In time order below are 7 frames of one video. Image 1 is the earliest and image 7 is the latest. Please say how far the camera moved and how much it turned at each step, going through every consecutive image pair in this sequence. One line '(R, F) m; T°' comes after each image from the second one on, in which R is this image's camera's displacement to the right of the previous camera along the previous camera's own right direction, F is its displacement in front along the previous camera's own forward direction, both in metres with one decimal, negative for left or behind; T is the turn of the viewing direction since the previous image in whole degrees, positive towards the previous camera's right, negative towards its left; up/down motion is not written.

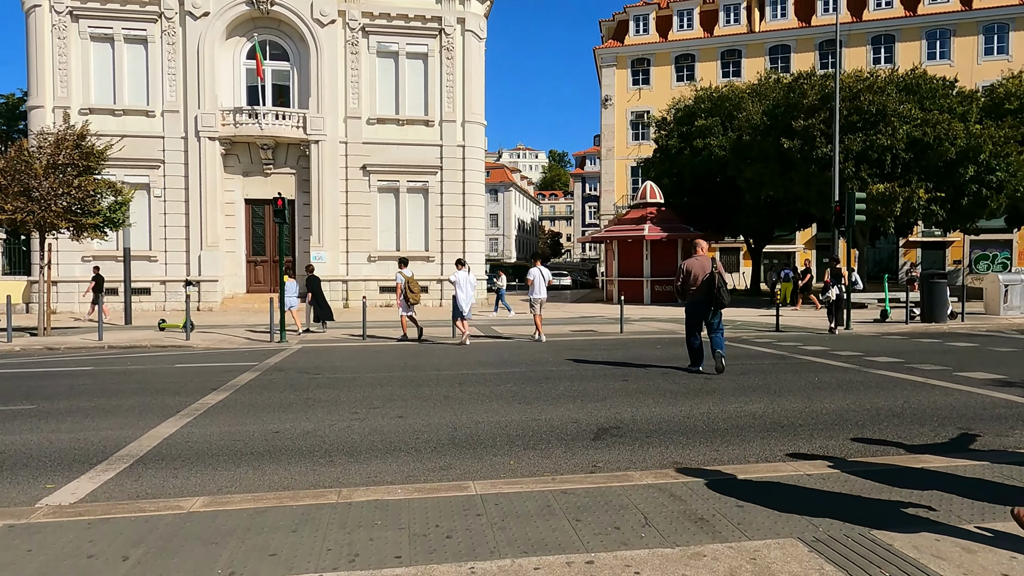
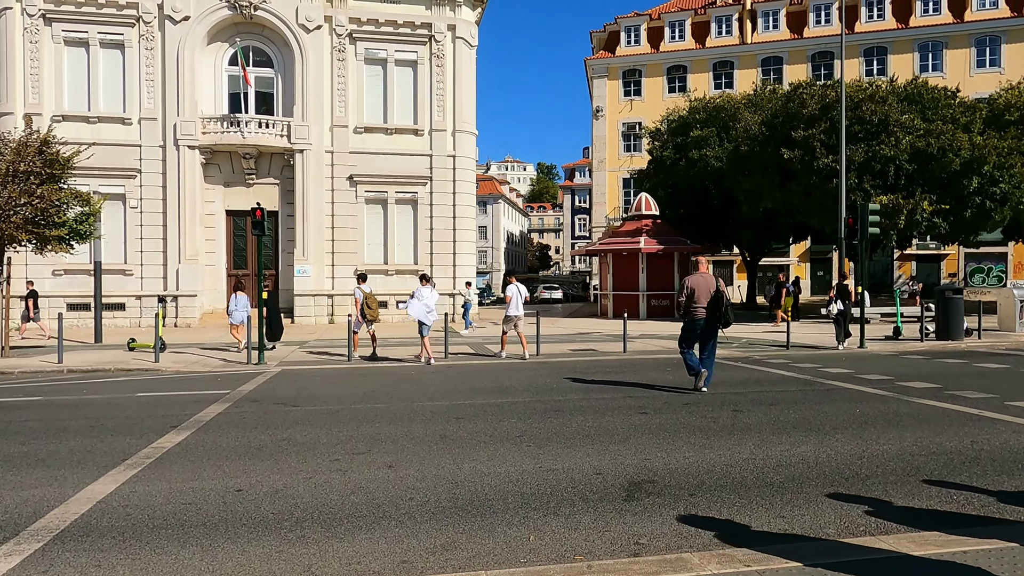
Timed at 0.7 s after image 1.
(-0.2, +0.9) m; +1°
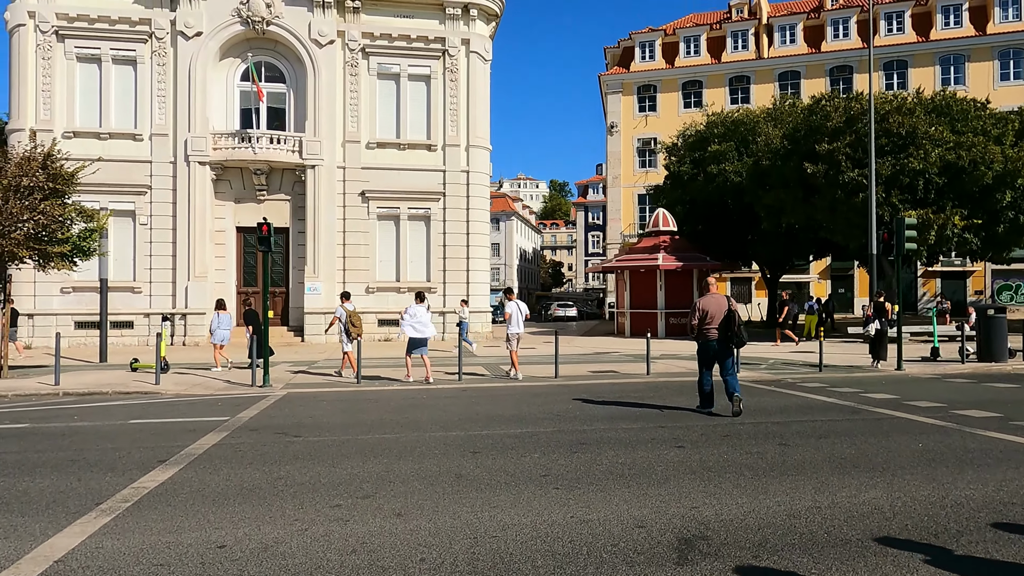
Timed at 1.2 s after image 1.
(-0.1, +0.6) m; -1°
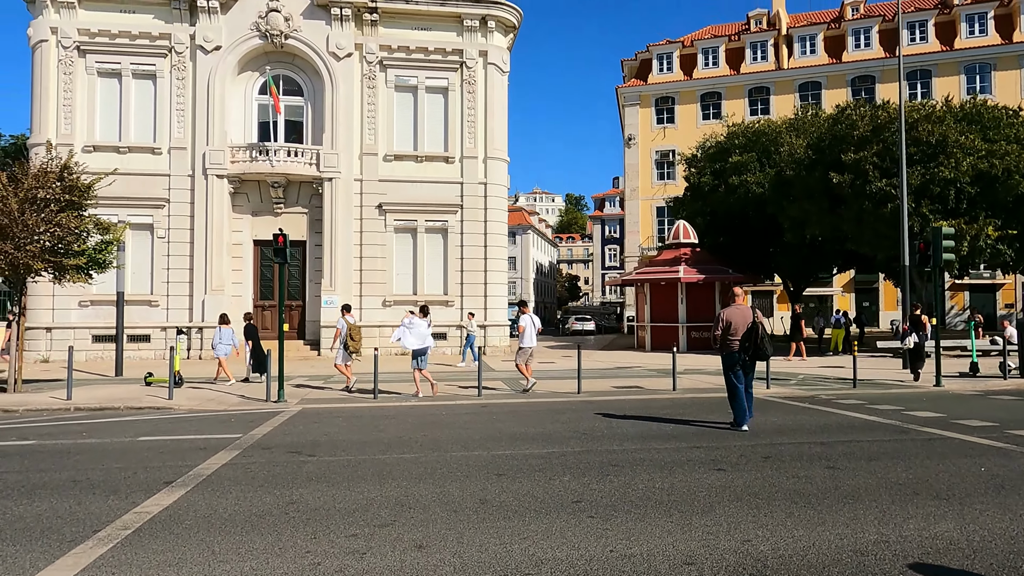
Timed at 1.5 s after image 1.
(-0.1, +0.4) m; -1°
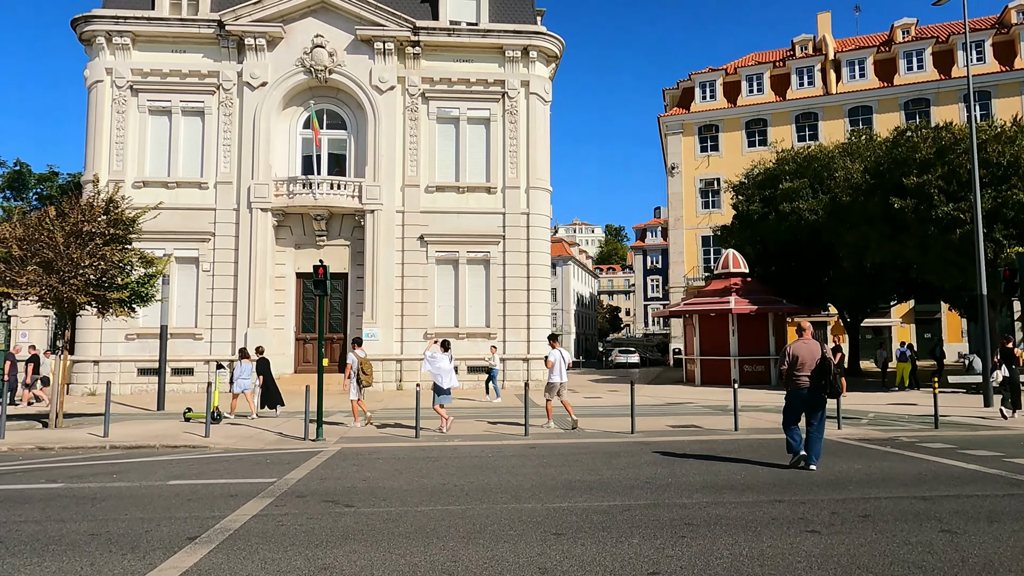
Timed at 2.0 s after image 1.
(-0.1, +0.6) m; -3°
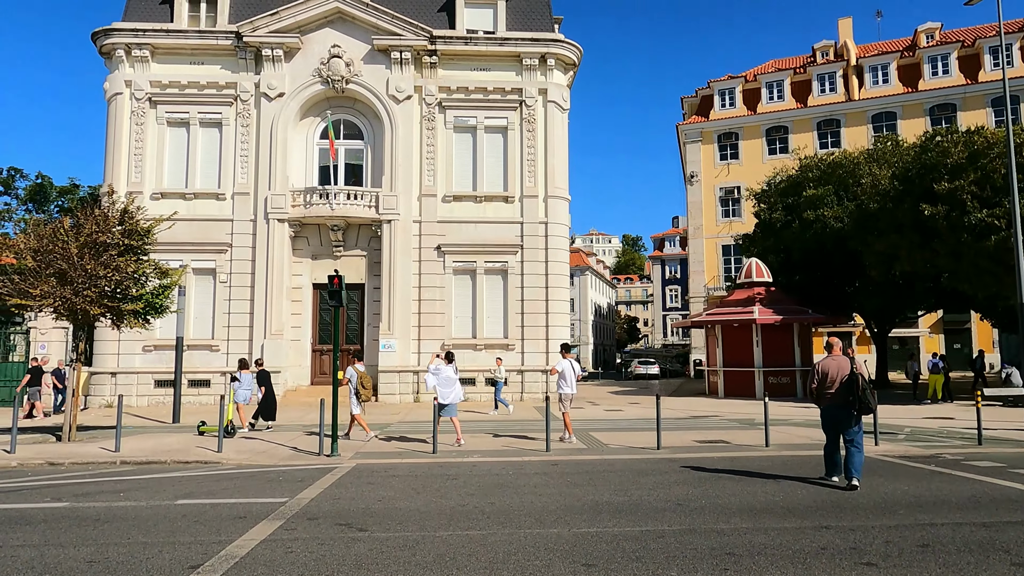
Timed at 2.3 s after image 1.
(-0.1, +0.3) m; -1°
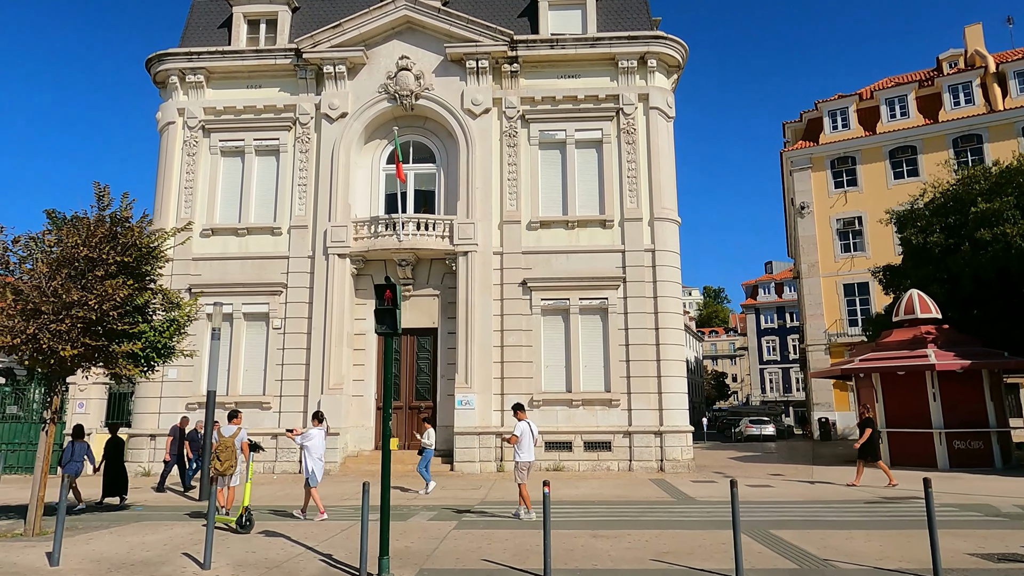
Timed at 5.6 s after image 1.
(-0.8, +3.9) m; -6°
